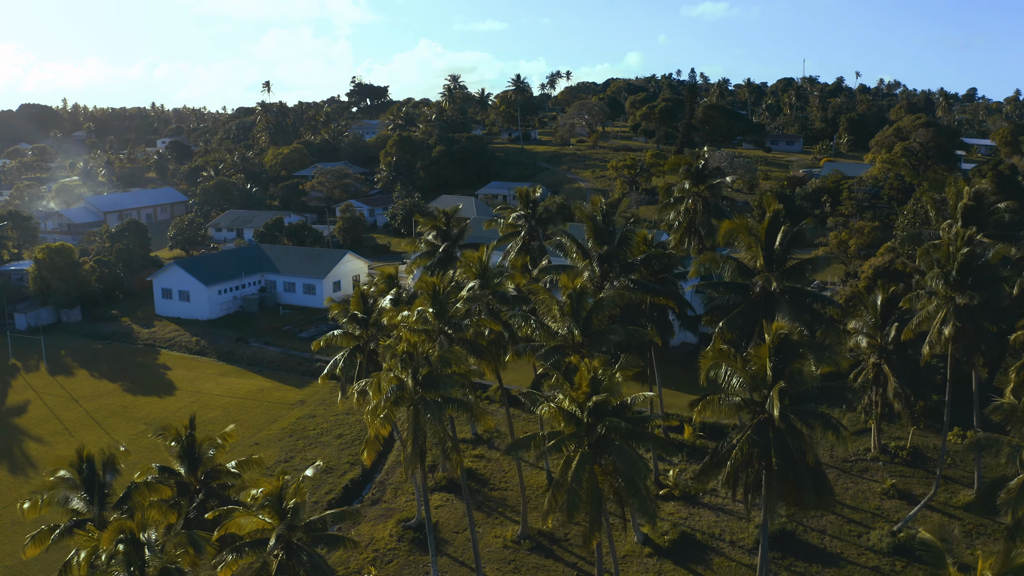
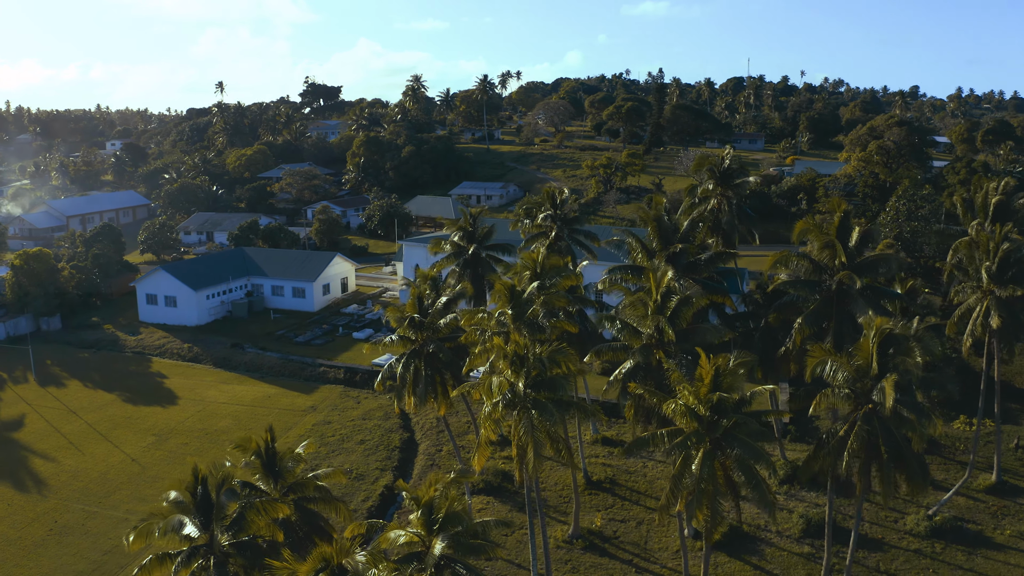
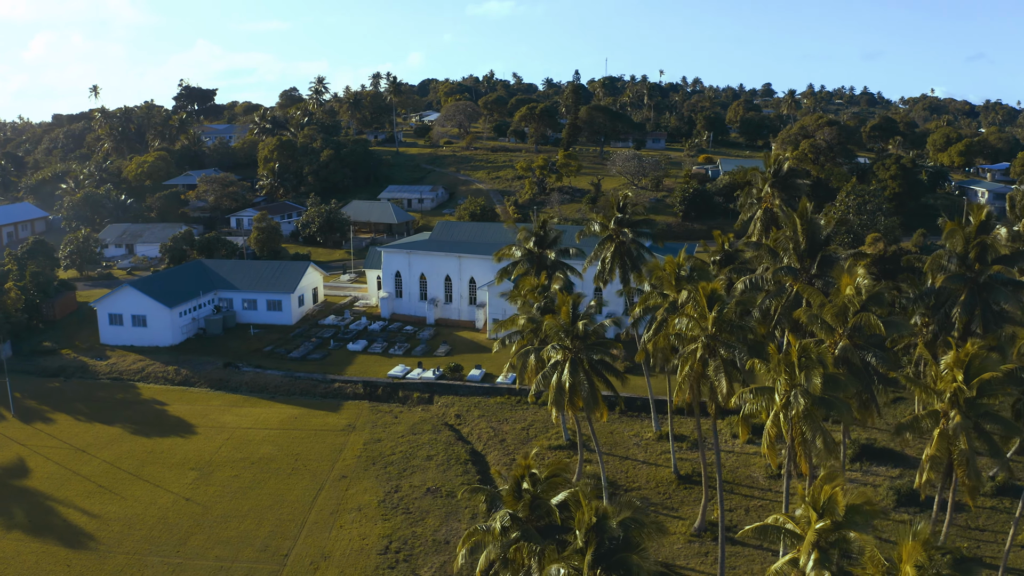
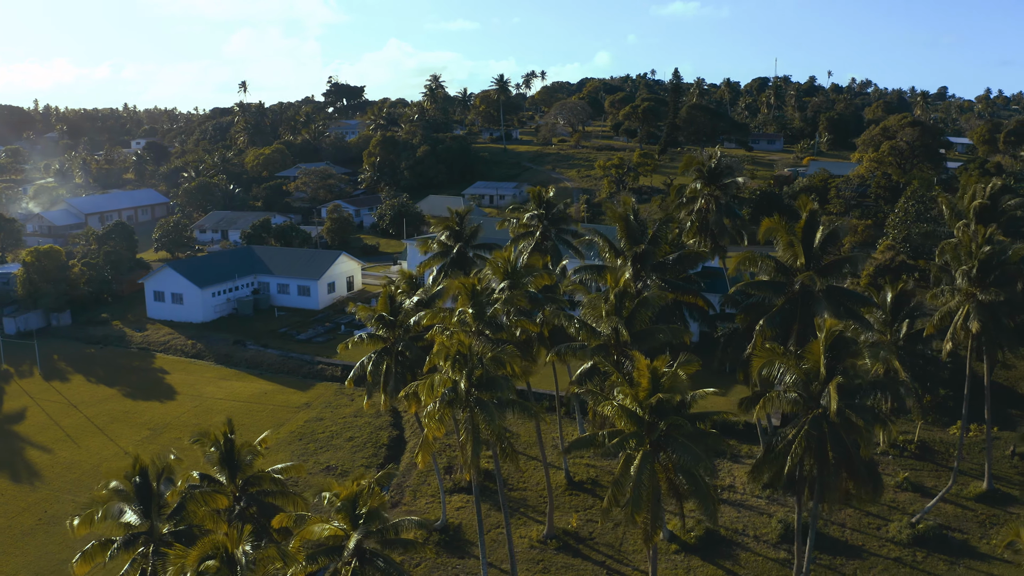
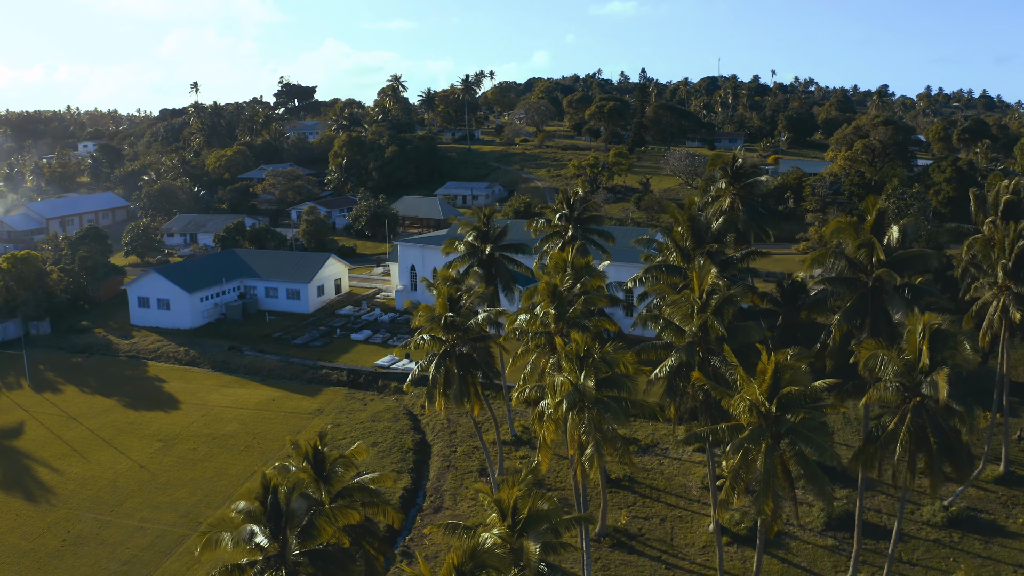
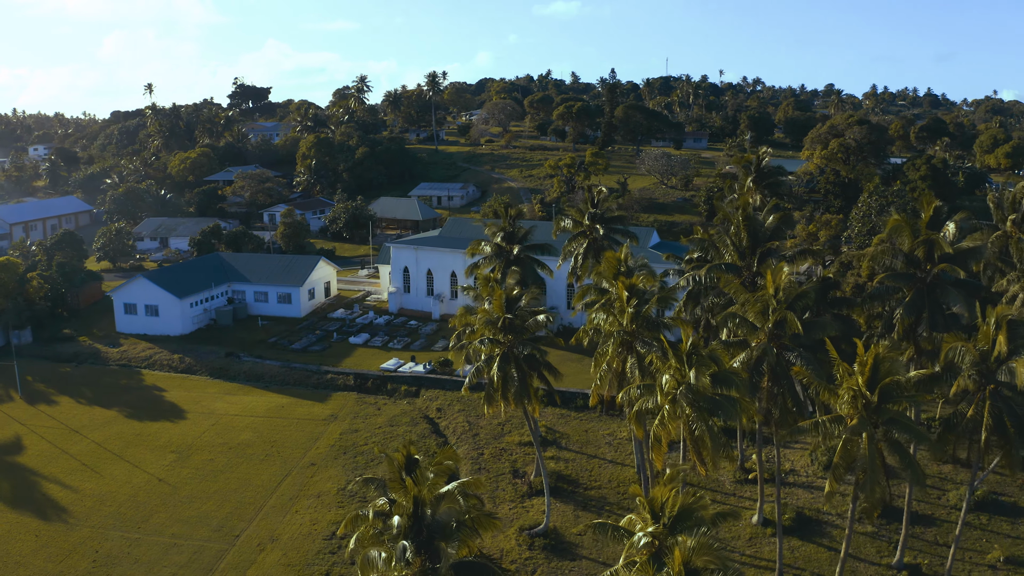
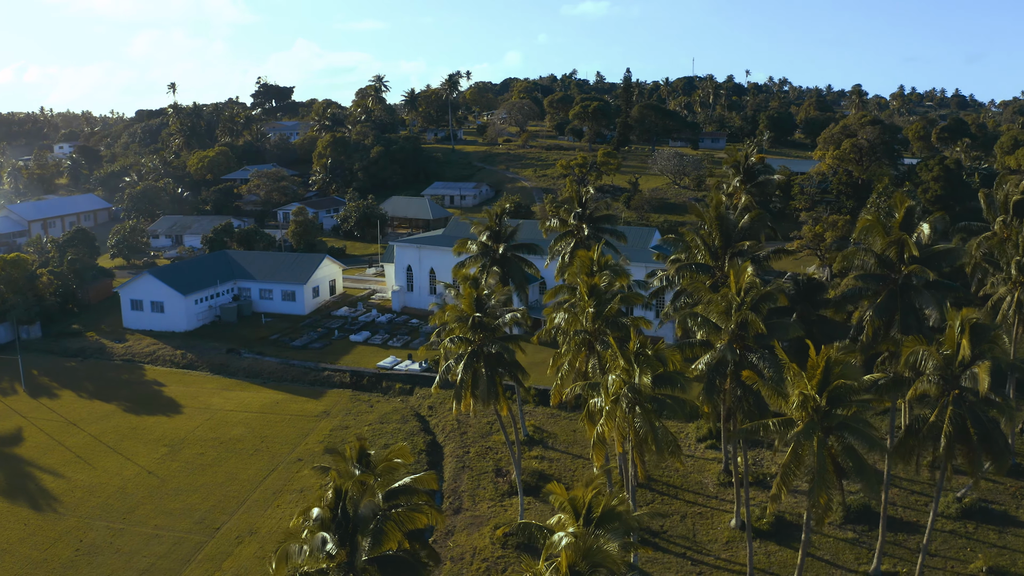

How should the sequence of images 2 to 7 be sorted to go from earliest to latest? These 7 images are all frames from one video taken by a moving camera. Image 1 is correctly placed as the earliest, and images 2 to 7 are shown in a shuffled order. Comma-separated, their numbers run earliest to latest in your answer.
4, 2, 5, 7, 6, 3
